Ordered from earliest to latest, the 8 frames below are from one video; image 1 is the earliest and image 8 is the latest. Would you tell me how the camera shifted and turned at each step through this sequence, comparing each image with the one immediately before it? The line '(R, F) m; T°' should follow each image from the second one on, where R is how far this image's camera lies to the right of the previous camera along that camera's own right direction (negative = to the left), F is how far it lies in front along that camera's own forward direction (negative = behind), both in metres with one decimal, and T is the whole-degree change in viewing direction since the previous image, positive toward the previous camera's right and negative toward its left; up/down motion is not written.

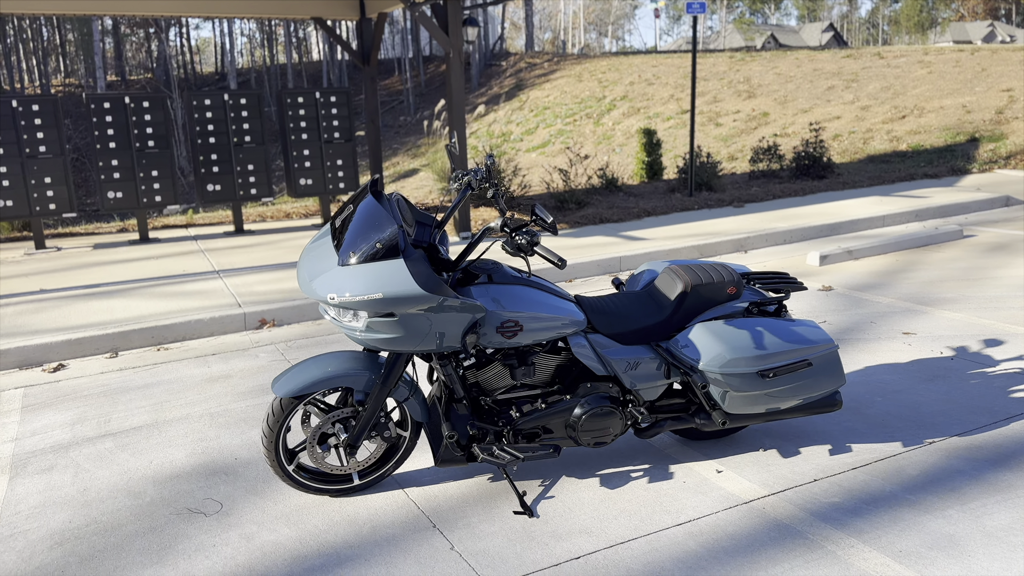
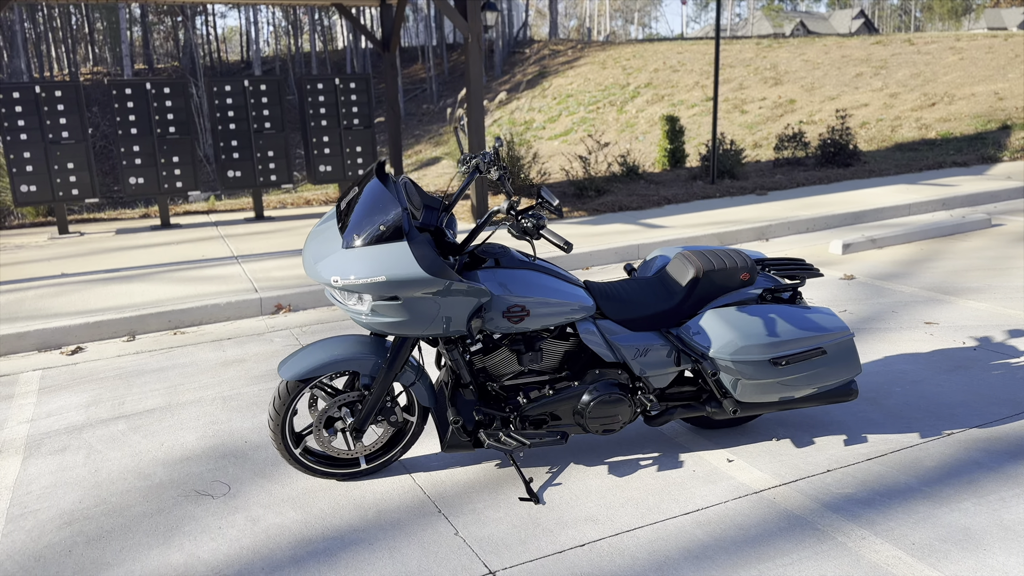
(+0.1, 0.0) m; -2°
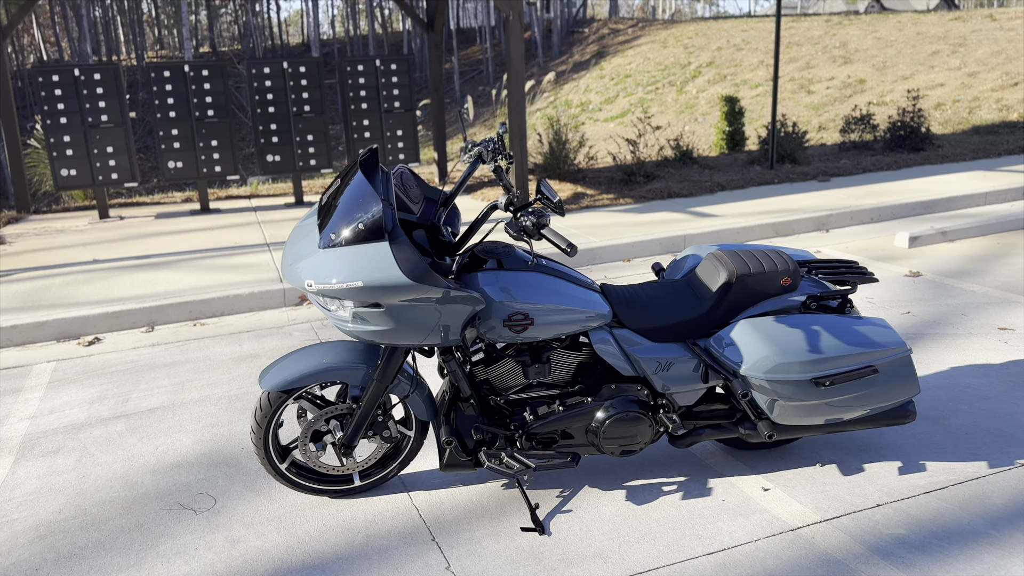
(+0.2, +0.4) m; -4°
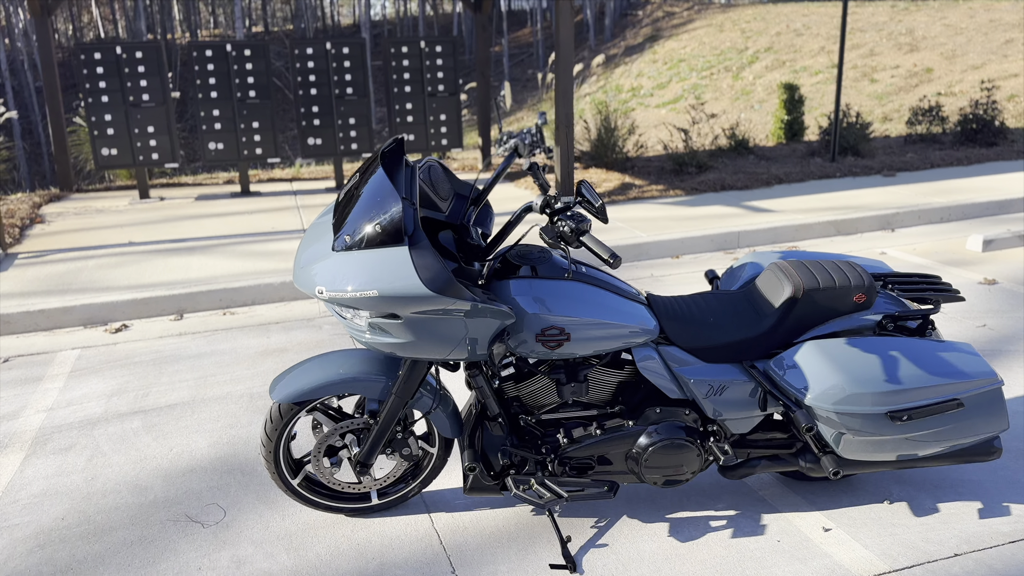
(0.0, +0.3) m; -3°
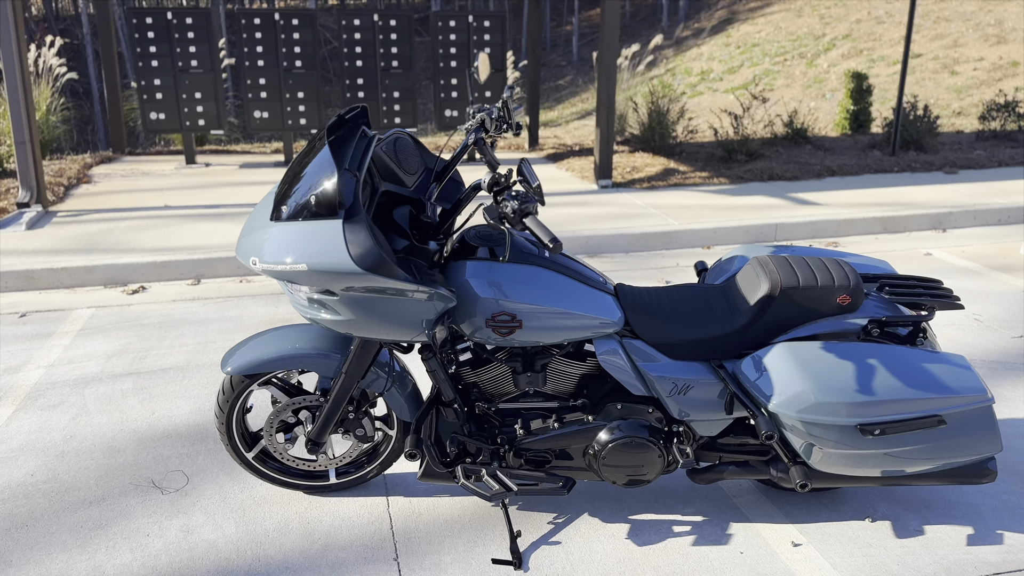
(+0.4, +0.1) m; -4°
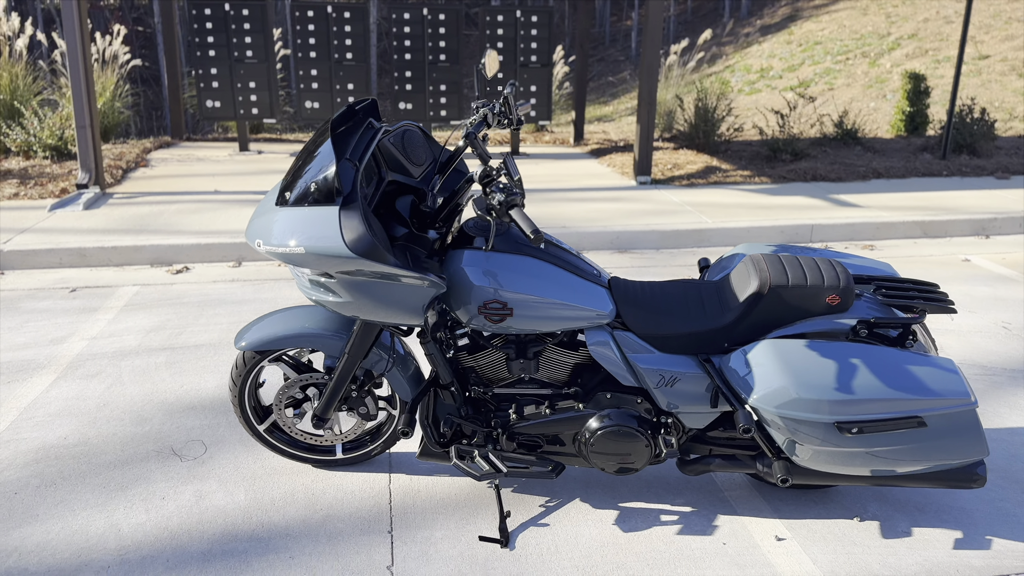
(+0.2, -0.1) m; -4°
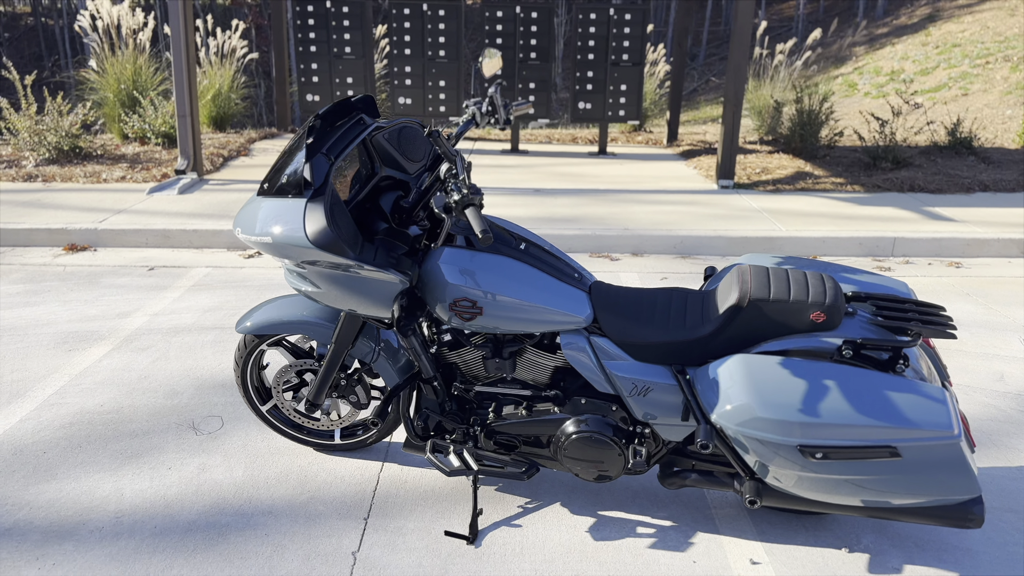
(+0.5, 0.0) m; -8°
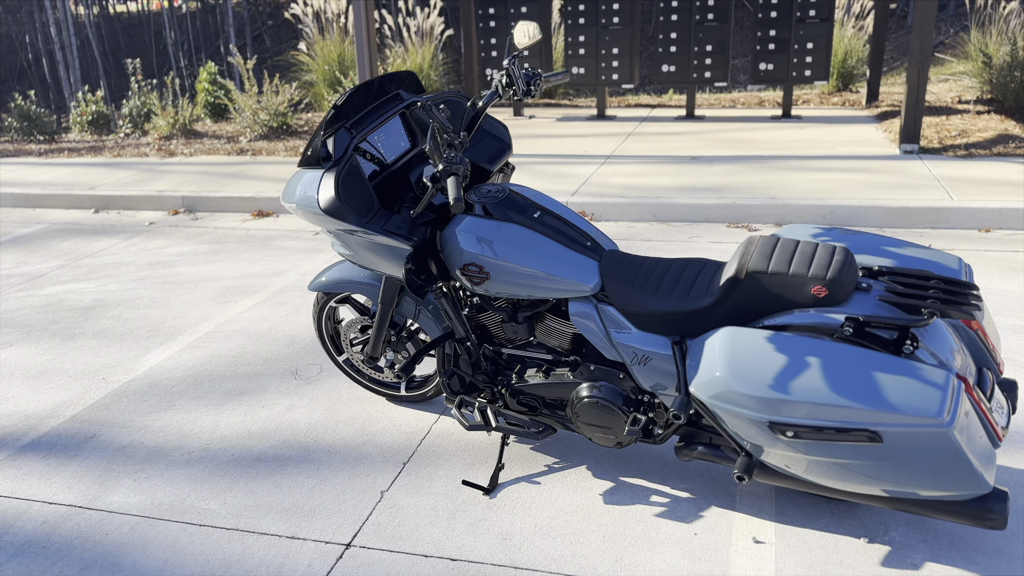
(+0.7, 0.0) m; -16°
